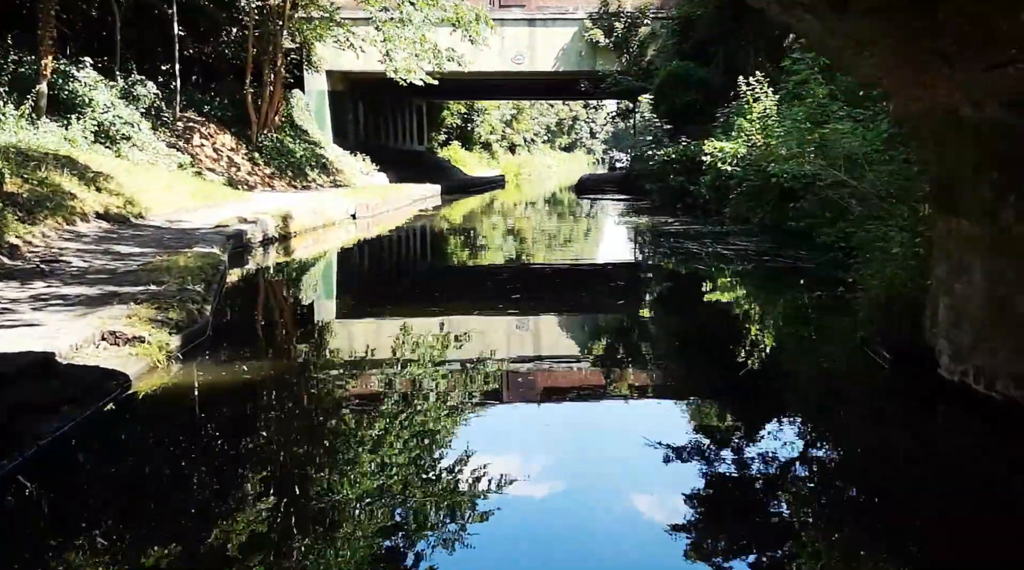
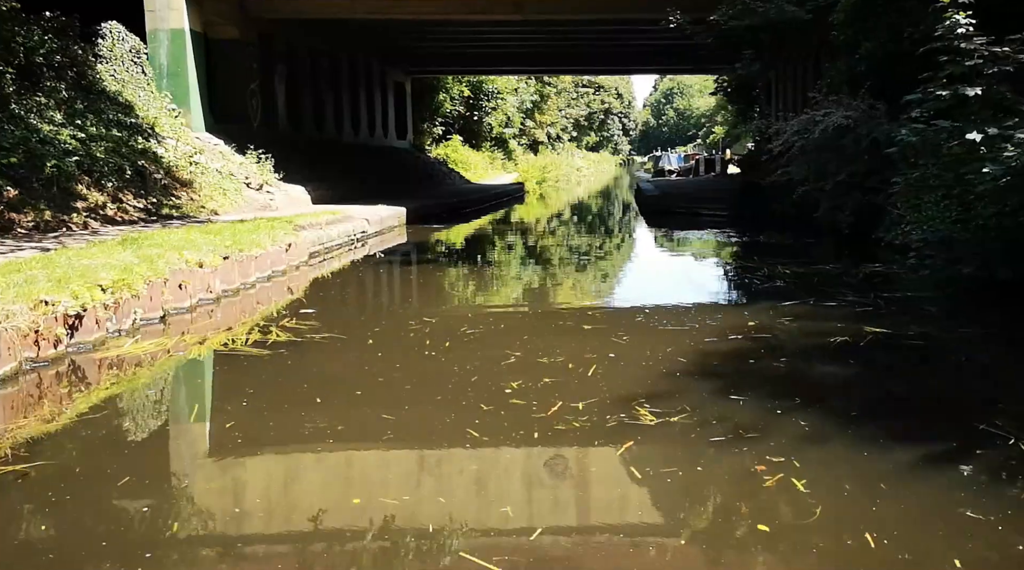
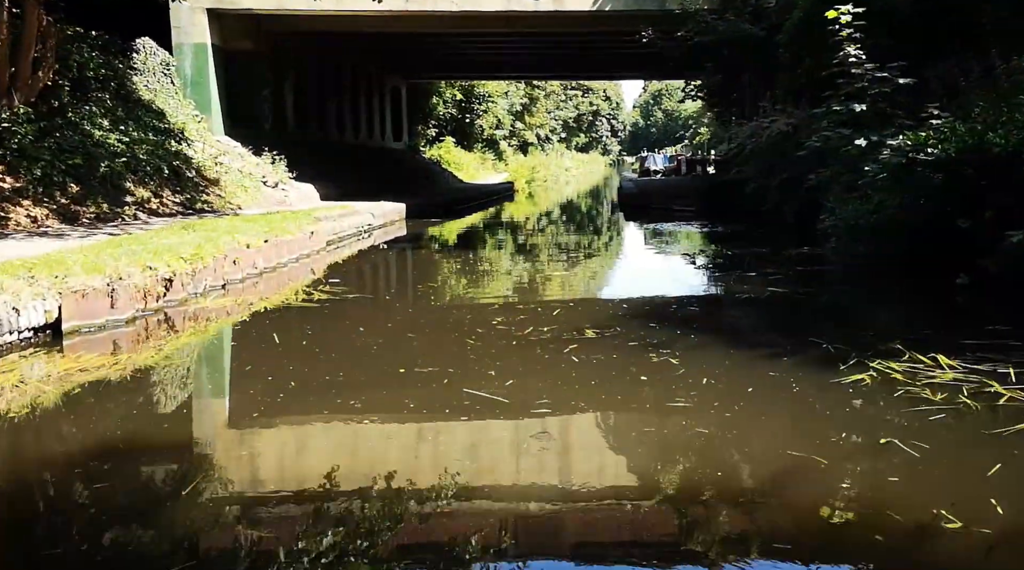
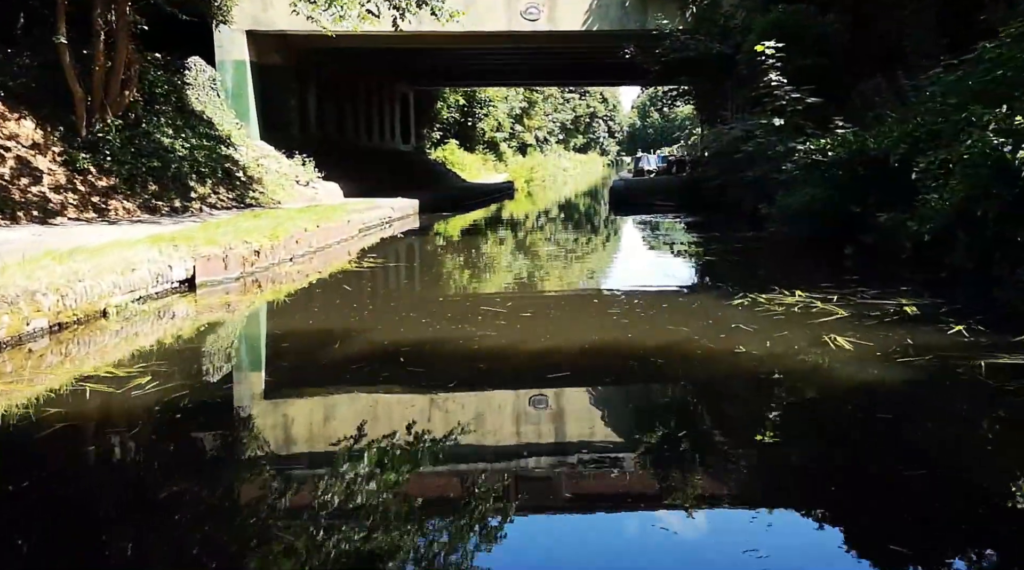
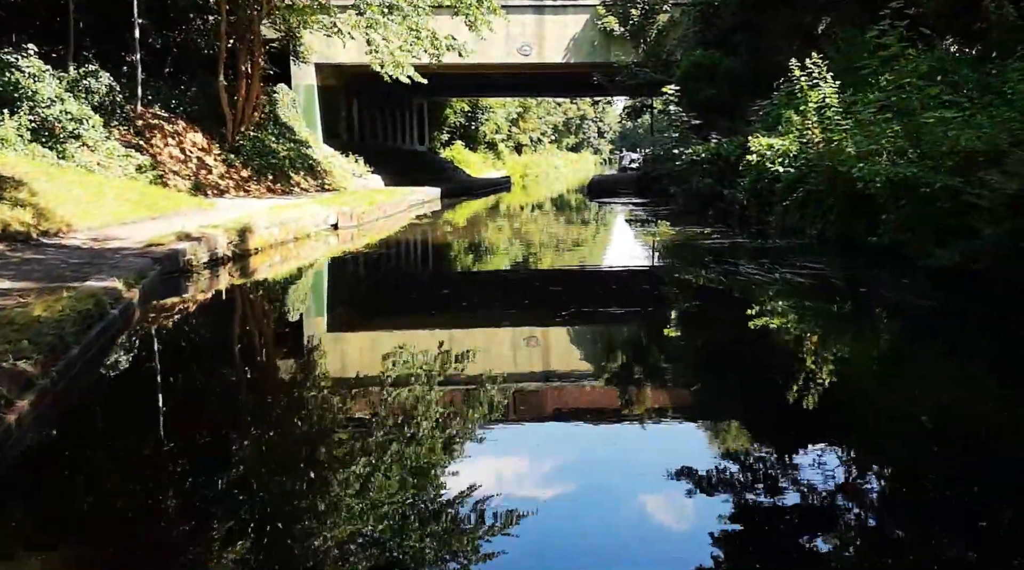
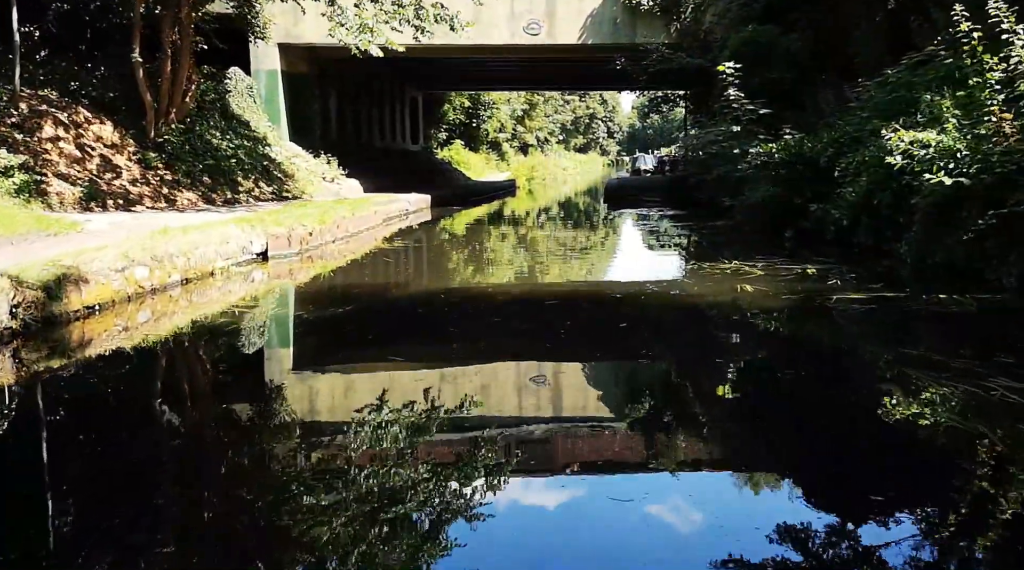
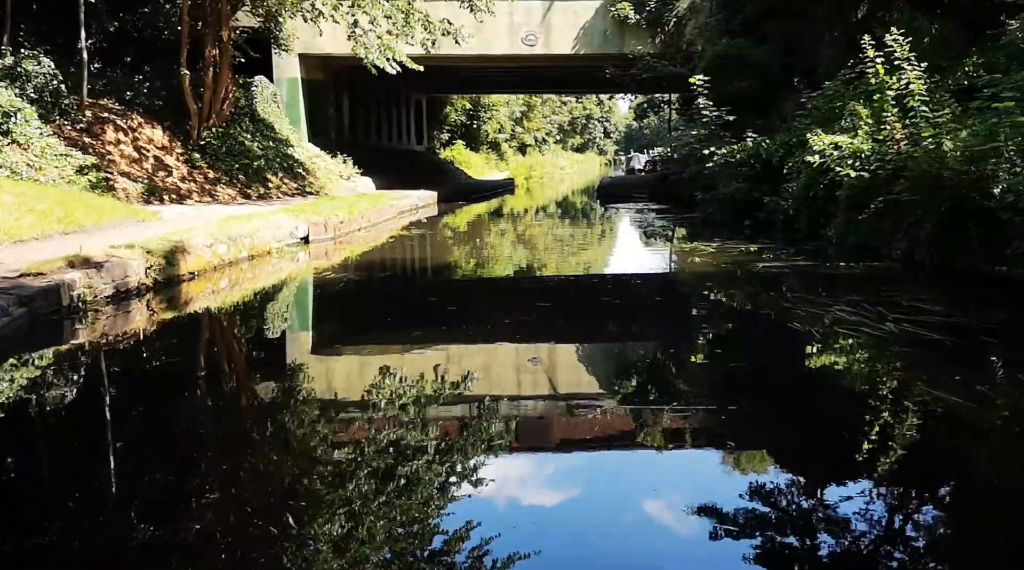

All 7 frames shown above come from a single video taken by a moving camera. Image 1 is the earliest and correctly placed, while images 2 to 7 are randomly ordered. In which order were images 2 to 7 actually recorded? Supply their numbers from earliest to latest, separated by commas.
5, 7, 6, 4, 3, 2
